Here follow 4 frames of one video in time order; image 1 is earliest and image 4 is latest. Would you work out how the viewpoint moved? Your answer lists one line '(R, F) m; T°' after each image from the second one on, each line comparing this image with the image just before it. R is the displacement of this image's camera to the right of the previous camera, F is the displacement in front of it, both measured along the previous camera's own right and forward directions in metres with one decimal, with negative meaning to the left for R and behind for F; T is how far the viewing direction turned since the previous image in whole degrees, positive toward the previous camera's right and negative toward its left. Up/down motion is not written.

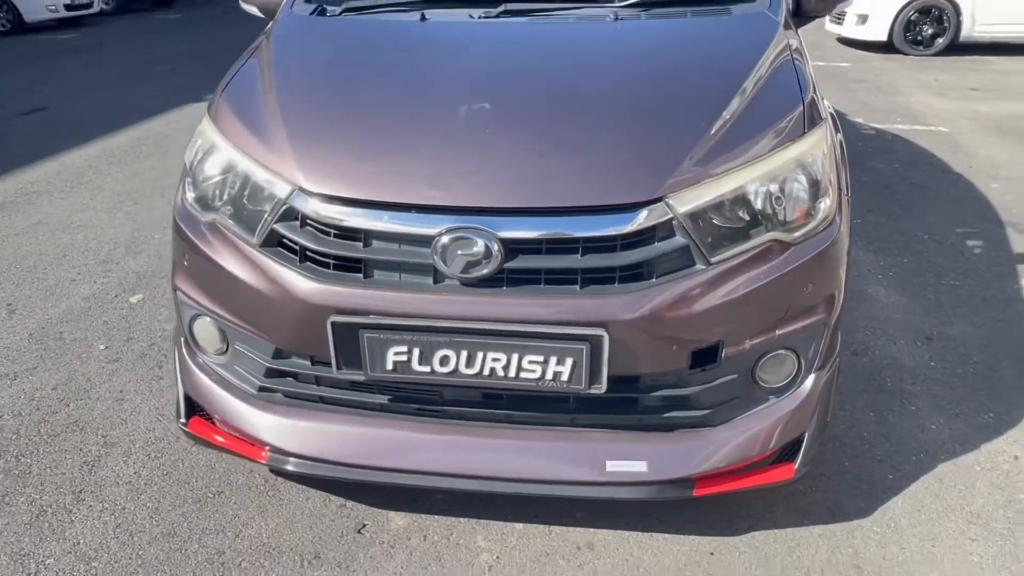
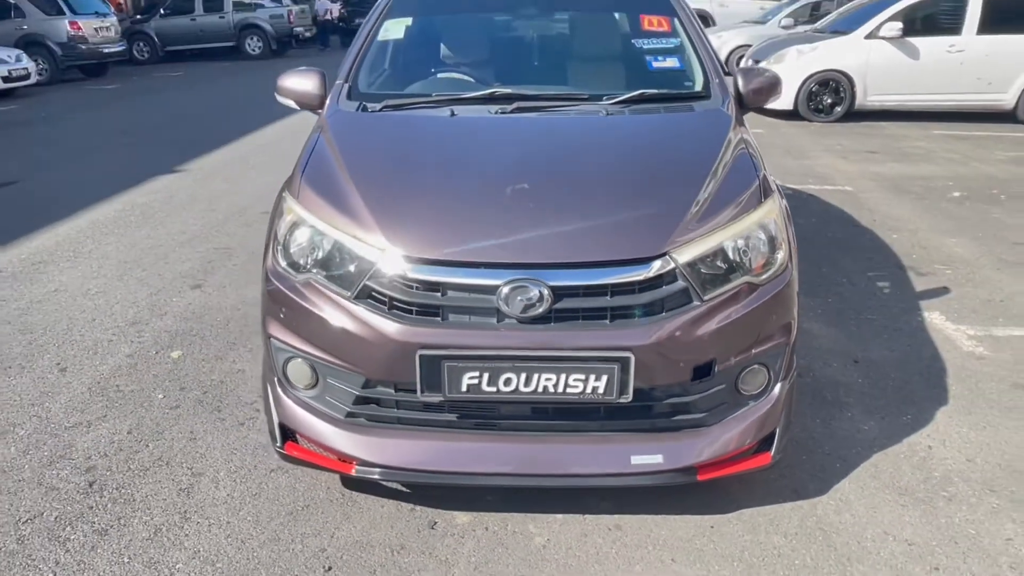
(-0.4, -0.6) m; +6°
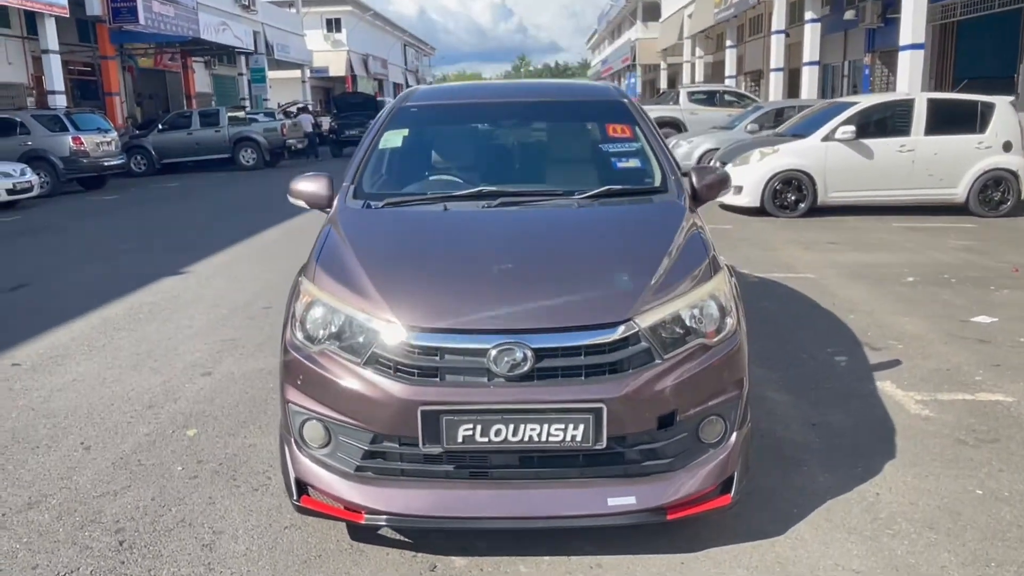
(0.0, -0.5) m; +1°
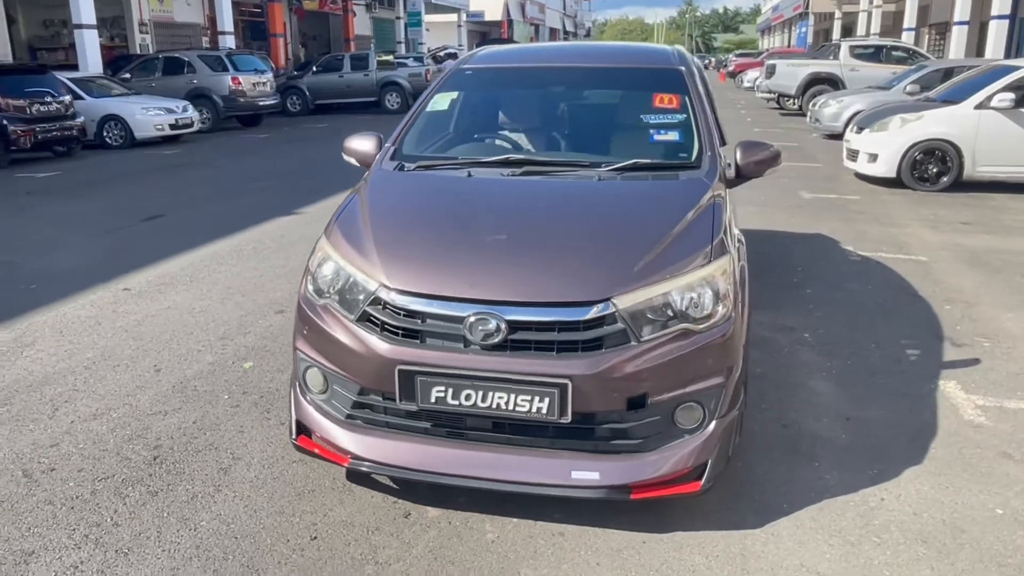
(+0.7, 0.0) m; -10°
